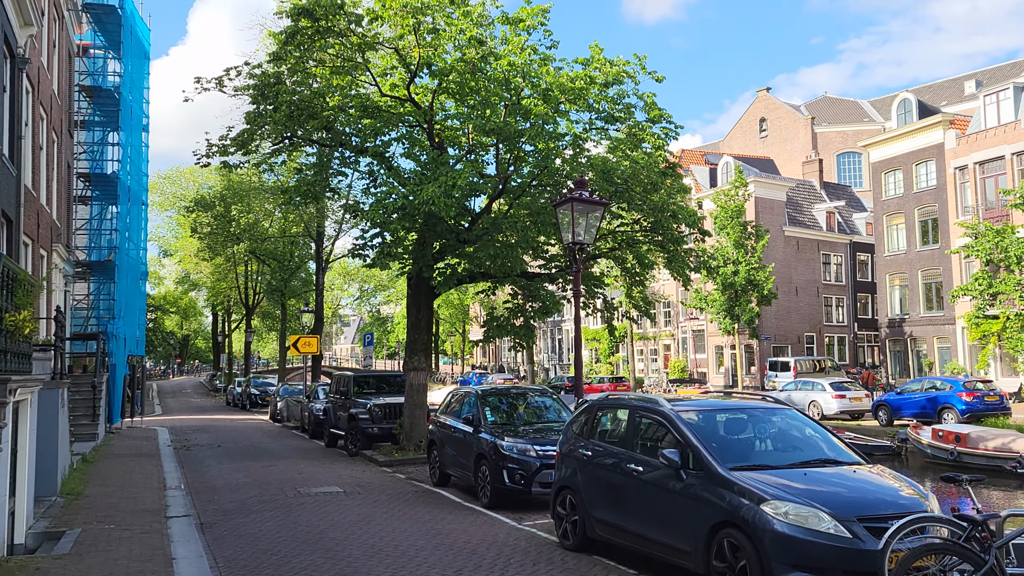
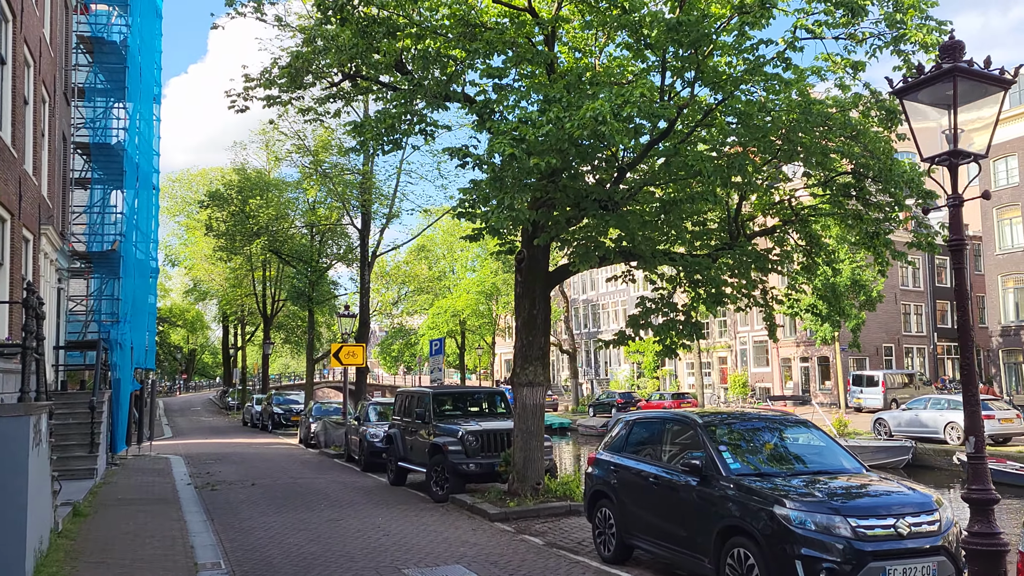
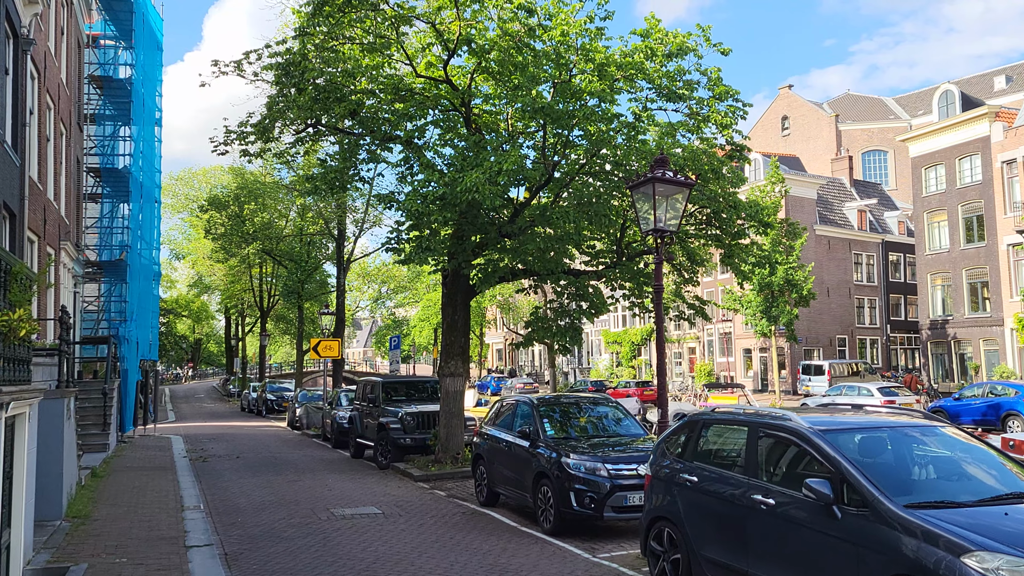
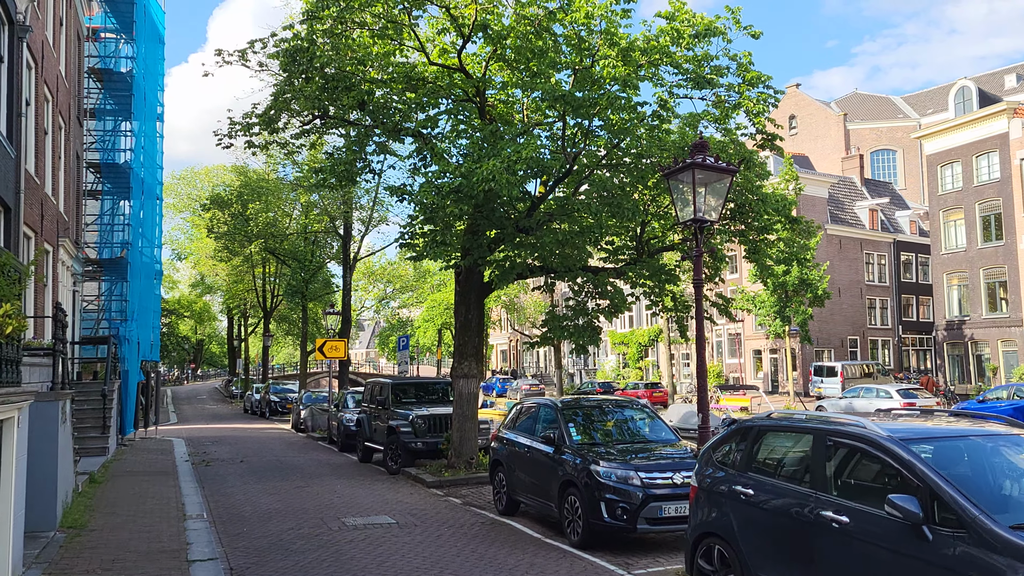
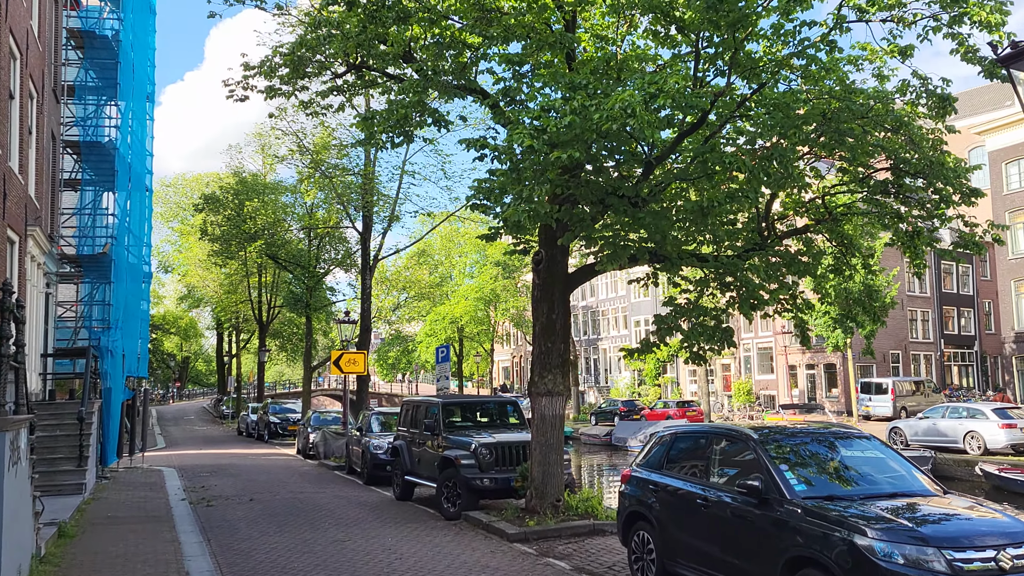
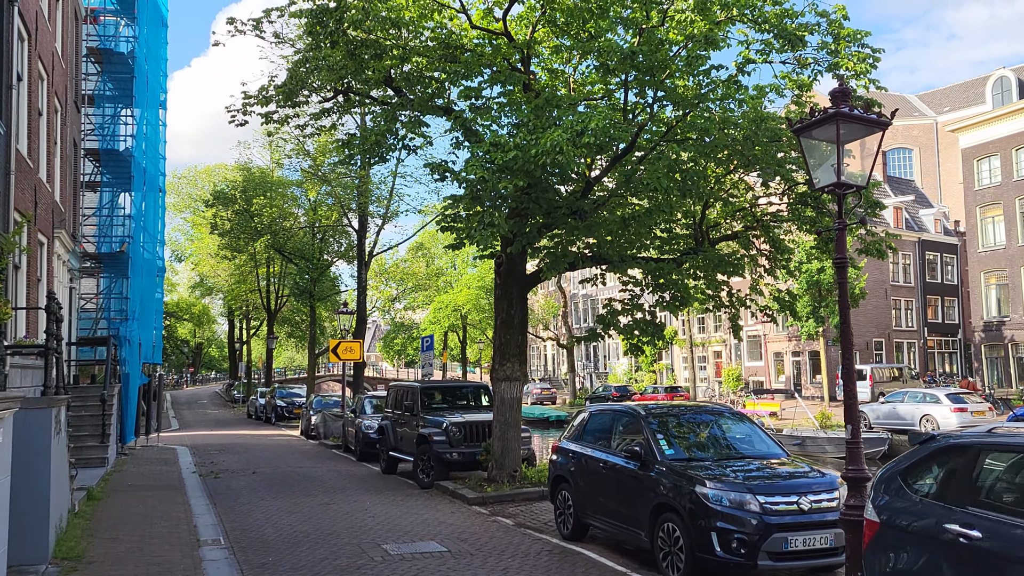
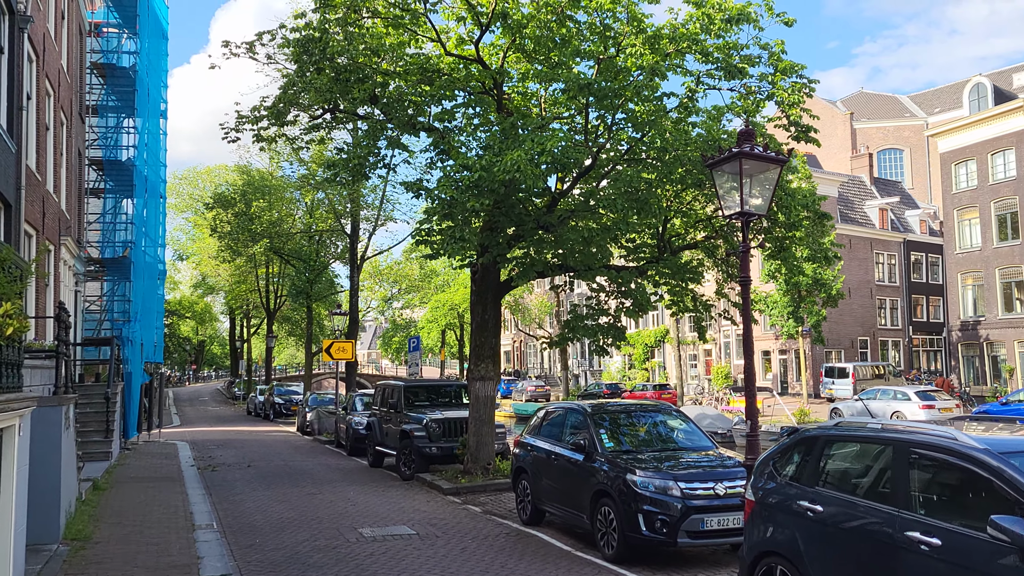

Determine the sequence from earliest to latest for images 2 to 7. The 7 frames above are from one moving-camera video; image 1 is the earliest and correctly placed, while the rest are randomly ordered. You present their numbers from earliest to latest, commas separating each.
3, 4, 7, 6, 2, 5
